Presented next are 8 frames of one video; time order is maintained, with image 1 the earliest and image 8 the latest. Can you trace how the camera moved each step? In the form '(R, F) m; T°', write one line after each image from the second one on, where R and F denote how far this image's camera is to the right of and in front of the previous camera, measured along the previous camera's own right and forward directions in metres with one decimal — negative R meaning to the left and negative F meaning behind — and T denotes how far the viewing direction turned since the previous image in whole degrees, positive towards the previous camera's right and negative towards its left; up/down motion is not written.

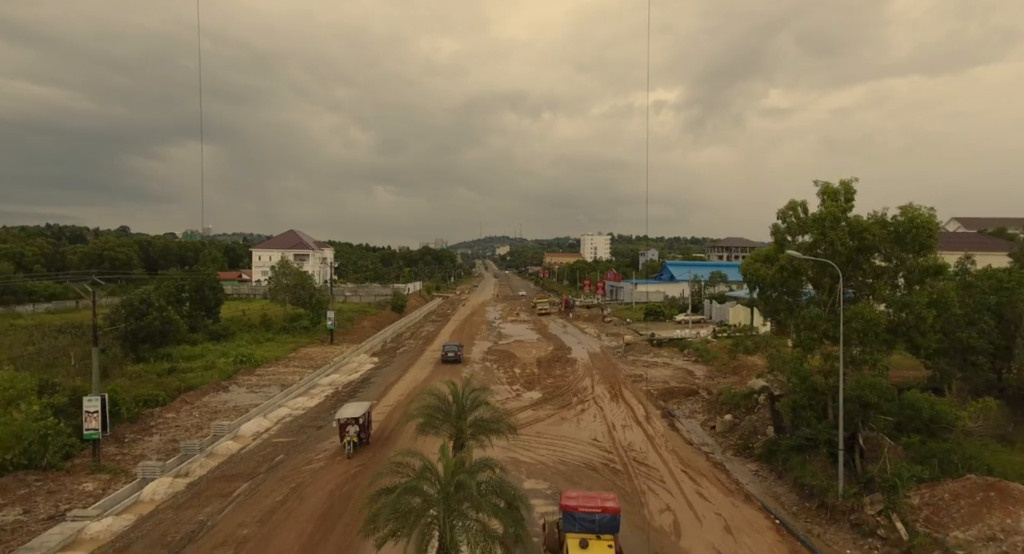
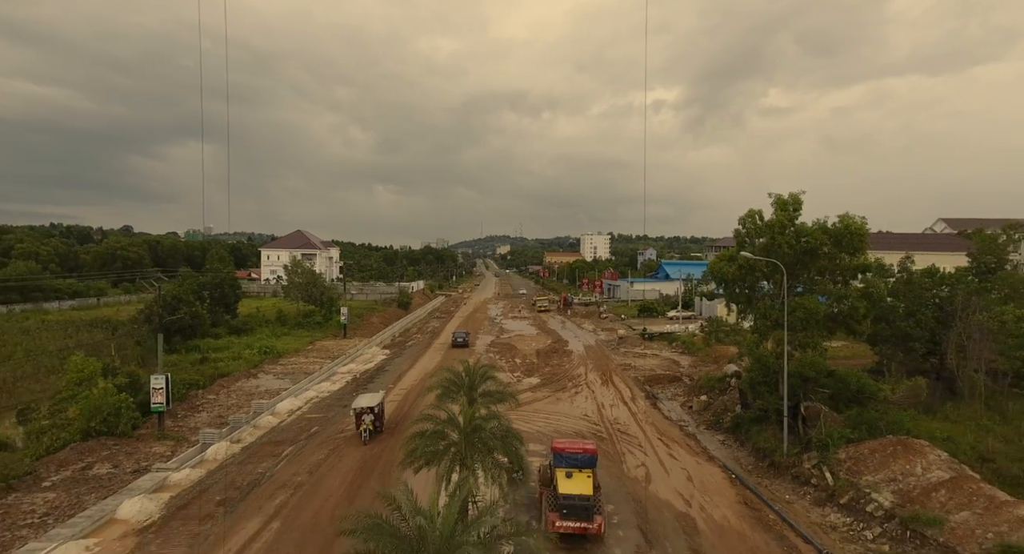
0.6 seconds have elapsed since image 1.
(-0.1, -3.0) m; 0°
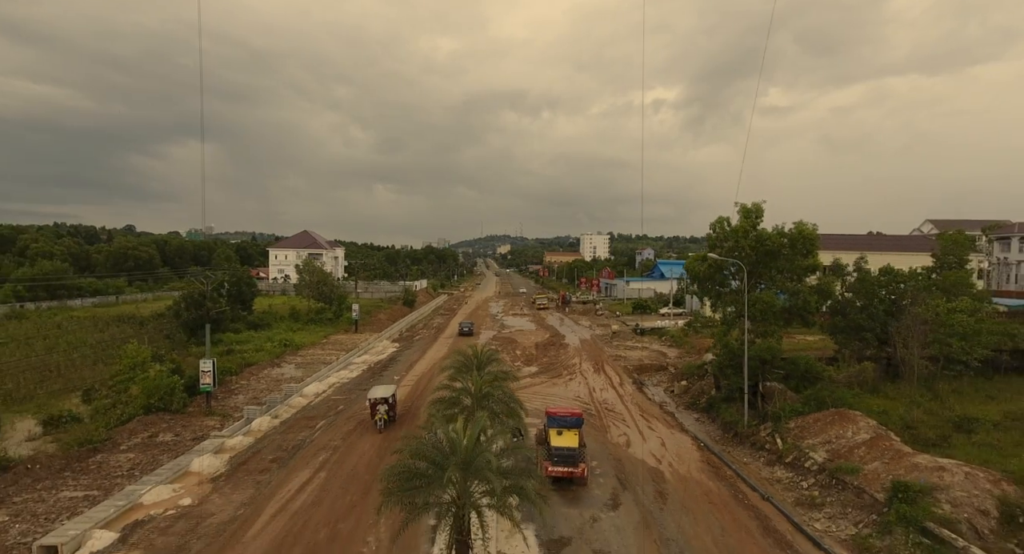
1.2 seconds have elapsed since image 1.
(-0.1, -3.1) m; 0°
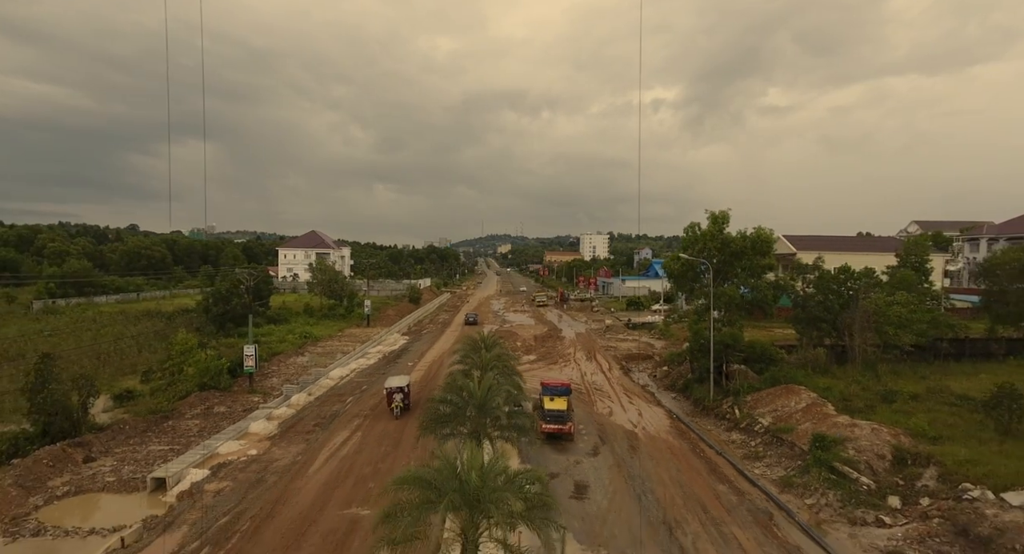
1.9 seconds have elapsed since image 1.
(0.0, -3.7) m; 0°
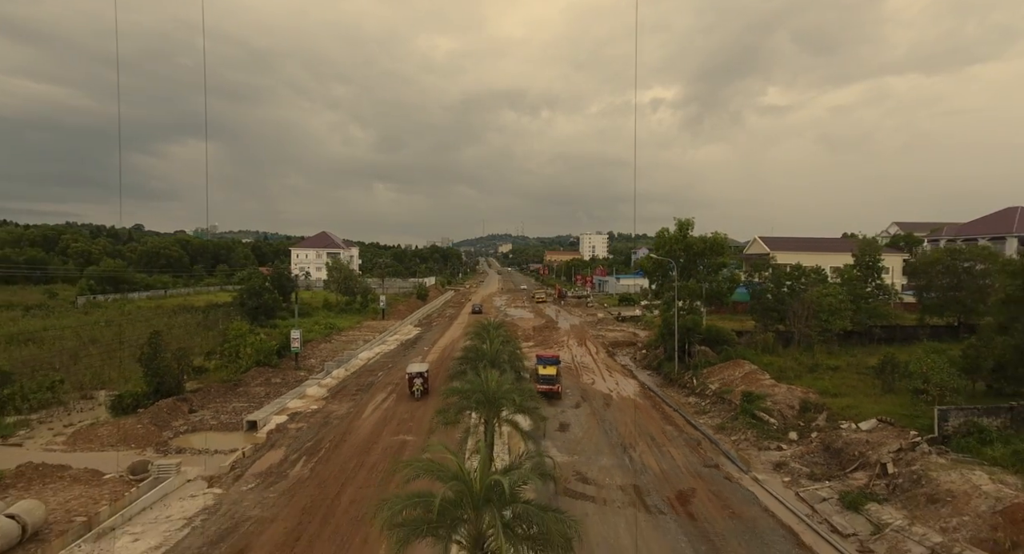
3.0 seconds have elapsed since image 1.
(-0.1, -5.5) m; 0°
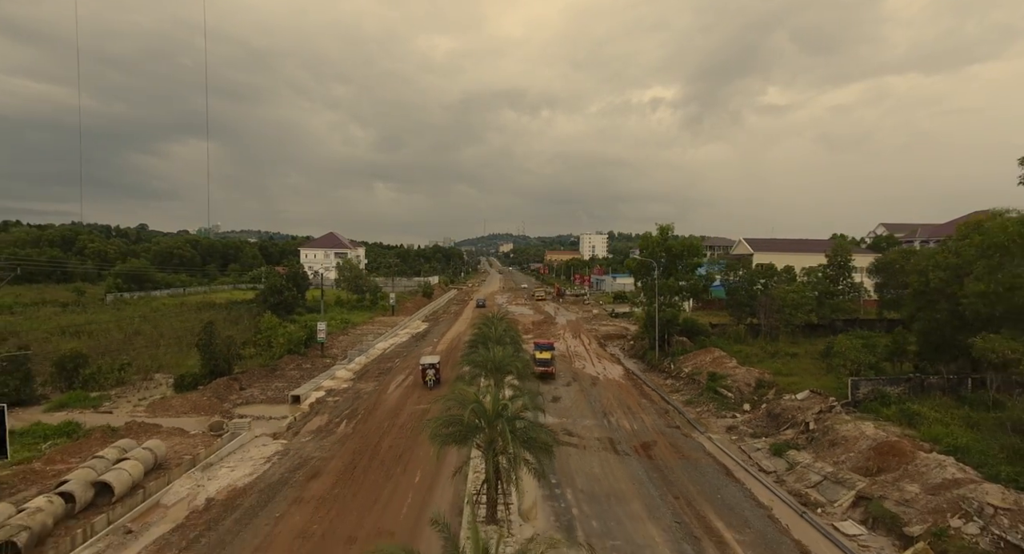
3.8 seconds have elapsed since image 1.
(0.0, -4.2) m; 0°
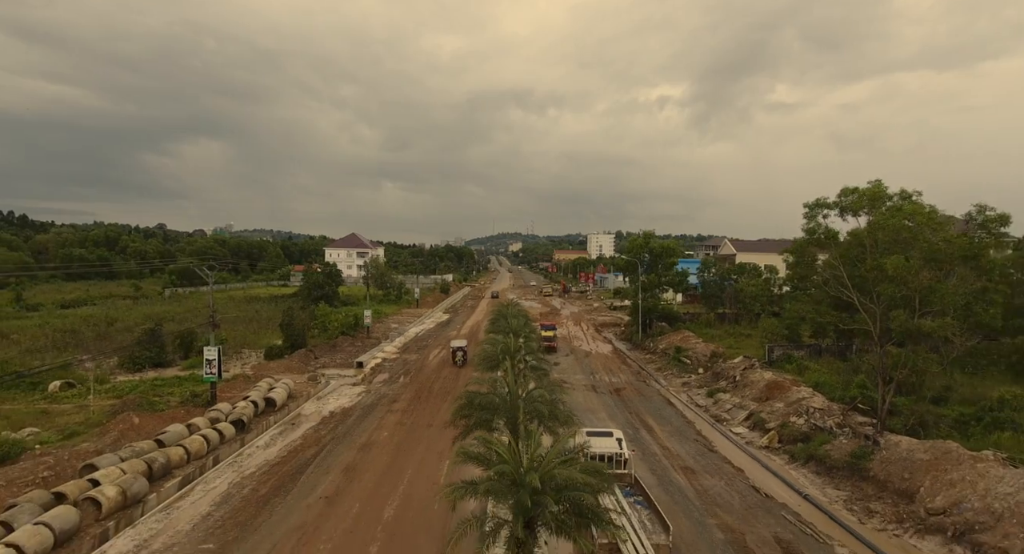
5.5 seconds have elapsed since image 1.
(-0.2, -8.0) m; -1°
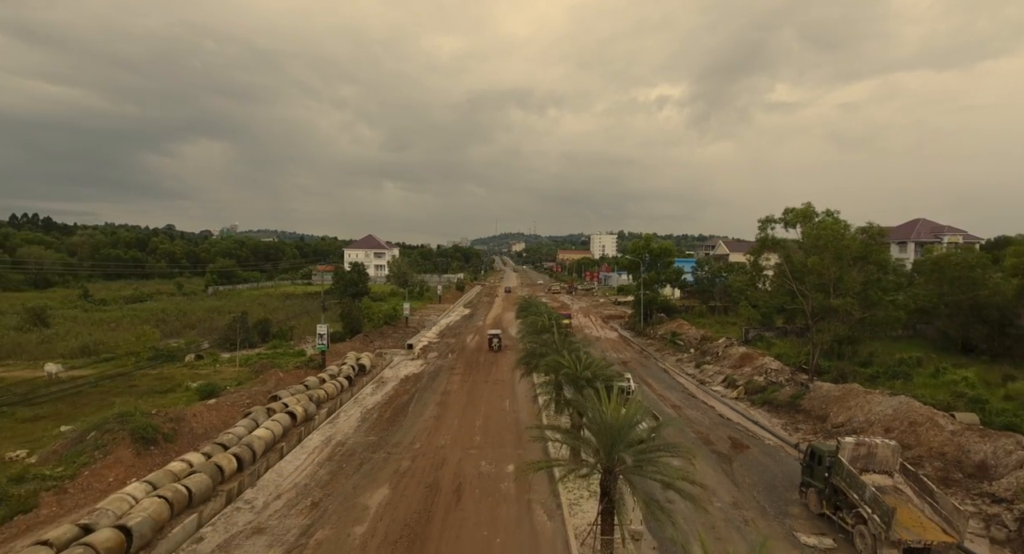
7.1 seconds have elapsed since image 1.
(-1.7, -6.9) m; 0°
